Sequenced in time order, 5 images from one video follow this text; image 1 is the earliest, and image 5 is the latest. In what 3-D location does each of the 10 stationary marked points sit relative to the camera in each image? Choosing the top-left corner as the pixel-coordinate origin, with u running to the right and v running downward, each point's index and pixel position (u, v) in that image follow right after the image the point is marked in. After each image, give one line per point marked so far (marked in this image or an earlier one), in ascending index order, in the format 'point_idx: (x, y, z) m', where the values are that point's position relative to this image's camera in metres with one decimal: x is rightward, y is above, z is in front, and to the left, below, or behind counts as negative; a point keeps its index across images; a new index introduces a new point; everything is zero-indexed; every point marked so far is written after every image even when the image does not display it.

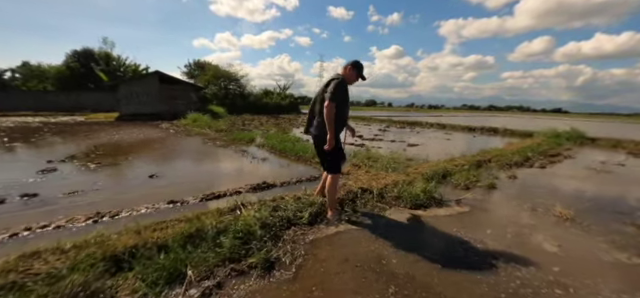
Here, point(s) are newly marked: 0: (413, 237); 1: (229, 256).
0: (+1.1, -1.1, +3.2) m
1: (-0.9, -1.1, +2.6) m
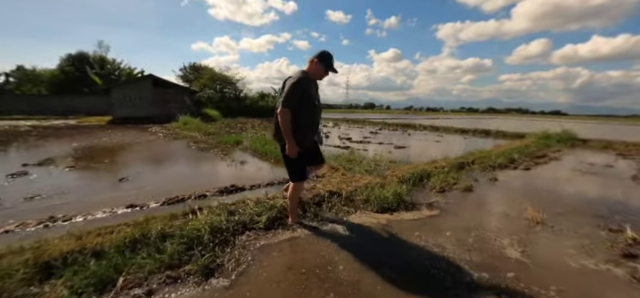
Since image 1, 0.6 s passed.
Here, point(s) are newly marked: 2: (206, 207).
0: (+0.6, -1.1, +3.1) m
1: (-1.4, -1.1, +2.5) m
2: (-1.6, -0.8, +3.6) m
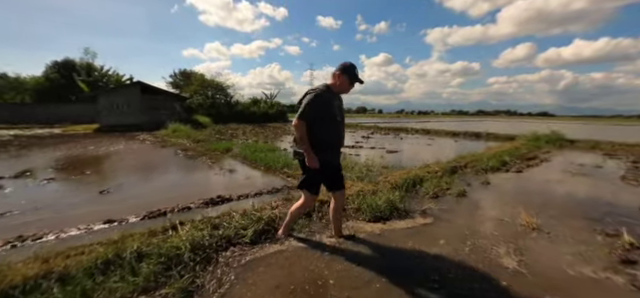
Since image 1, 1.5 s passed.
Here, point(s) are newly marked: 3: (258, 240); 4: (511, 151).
0: (+0.5, -1.2, +2.9) m
1: (-1.5, -1.2, +2.3) m
2: (-1.7, -0.9, +3.4) m
3: (-0.8, -1.1, +3.2) m
4: (+7.9, -0.1, +10.9) m
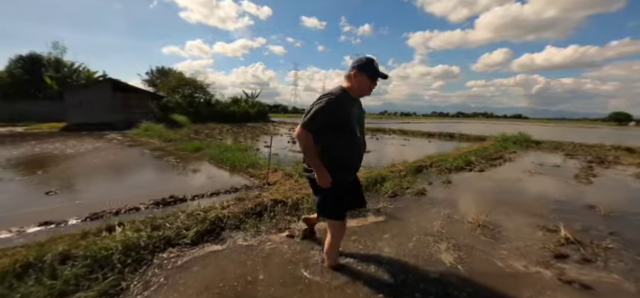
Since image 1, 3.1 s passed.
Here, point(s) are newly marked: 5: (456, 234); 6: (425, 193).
0: (-0.2, -1.2, +2.9) m
1: (-2.2, -1.2, +2.2) m
2: (-2.4, -0.9, +3.2) m
3: (-1.4, -1.1, +3.1) m
4: (+6.8, -0.1, +11.3) m
5: (+1.9, -1.2, +3.6) m
6: (+2.2, -0.9, +5.5) m
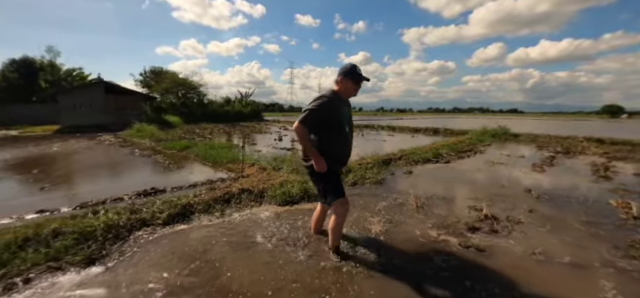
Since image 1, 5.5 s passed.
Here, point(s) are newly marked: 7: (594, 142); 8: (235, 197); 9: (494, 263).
0: (-0.8, -1.1, +3.5) m
1: (-2.8, -1.1, +2.8) m
2: (-3.1, -0.9, +3.8) m
3: (-2.1, -1.0, +3.7) m
4: (+6.0, +0.2, +11.9) m
5: (+1.2, -1.0, +4.3) m
6: (+1.5, -0.8, +6.1) m
7: (+15.4, +0.4, +14.7) m
8: (-1.5, -0.8, +4.6) m
9: (+1.9, -1.3, +2.9) m
